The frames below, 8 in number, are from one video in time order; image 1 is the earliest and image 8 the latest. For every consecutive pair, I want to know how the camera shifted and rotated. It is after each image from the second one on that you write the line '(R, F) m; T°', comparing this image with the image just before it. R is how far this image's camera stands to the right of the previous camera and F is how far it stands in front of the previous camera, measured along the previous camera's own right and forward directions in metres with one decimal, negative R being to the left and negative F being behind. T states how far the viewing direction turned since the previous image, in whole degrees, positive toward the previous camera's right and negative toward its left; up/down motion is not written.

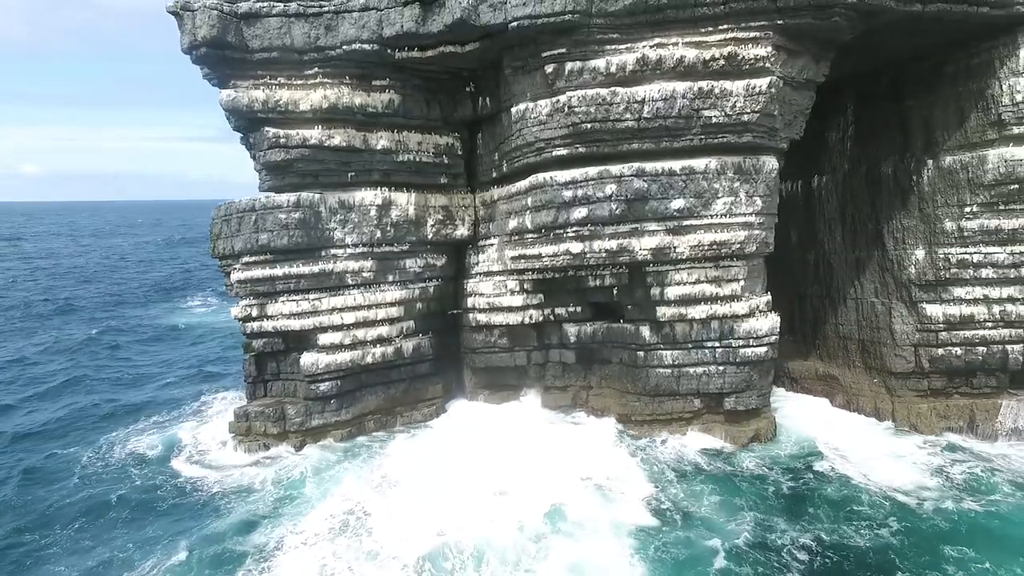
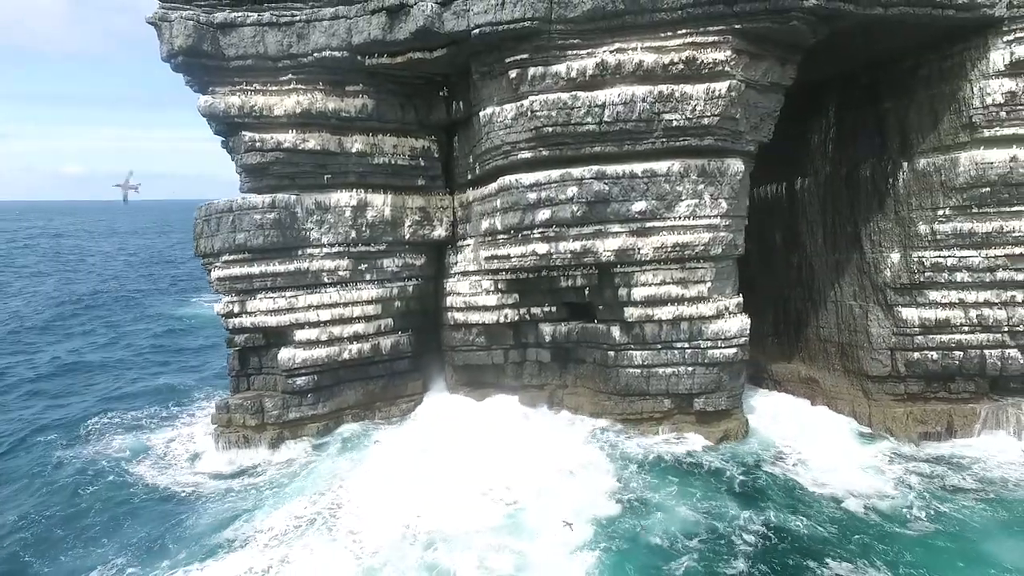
(+0.9, -0.2) m; -2°
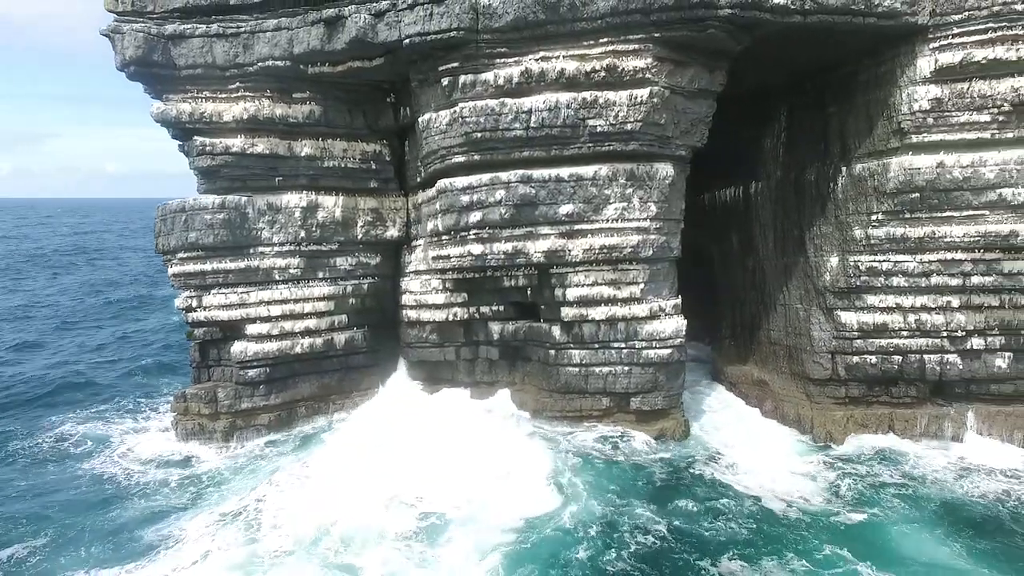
(+1.4, -0.3) m; -2°
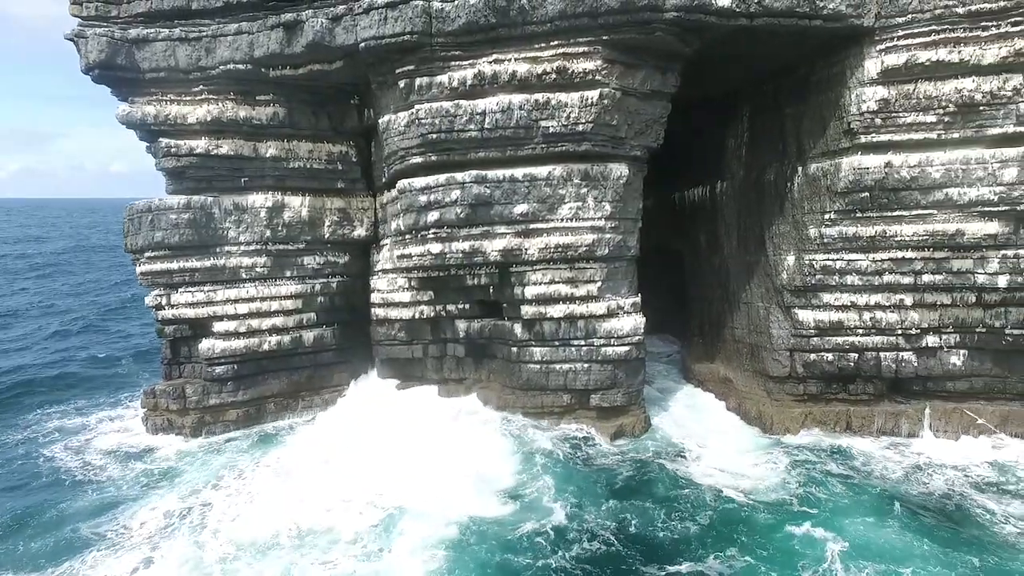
(+0.7, -0.2) m; 0°
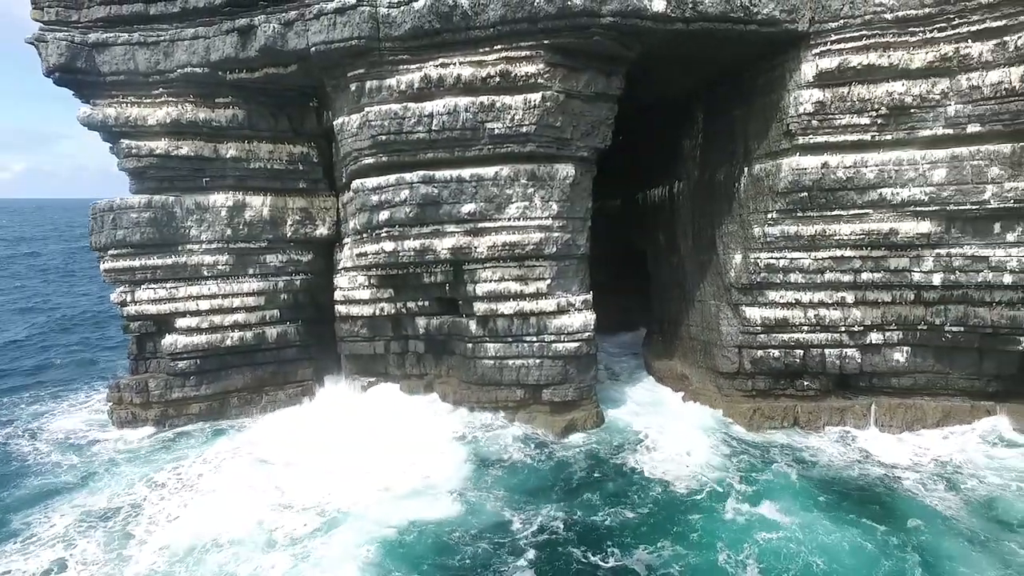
(+0.8, -0.3) m; 0°
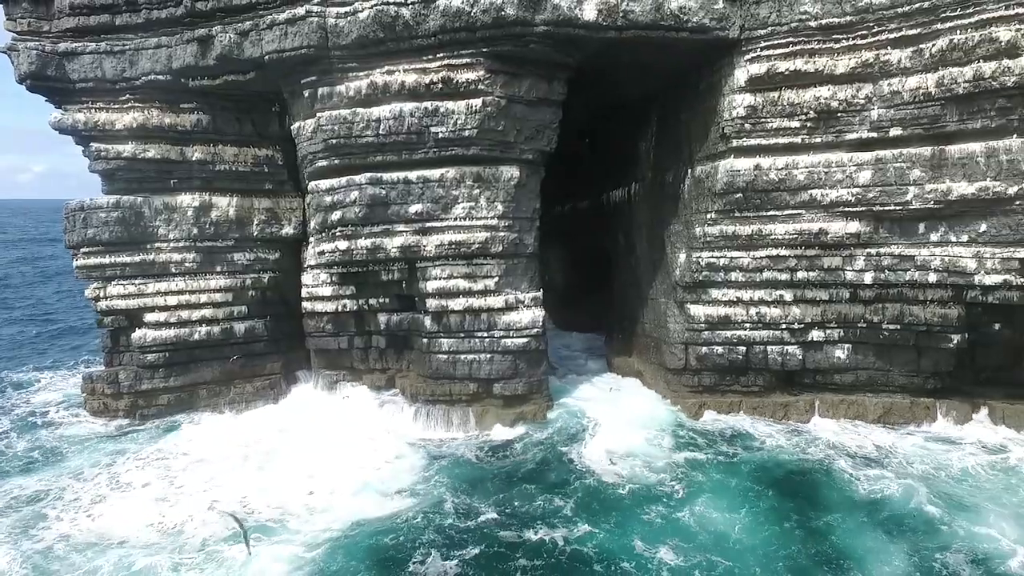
(+1.1, -0.4) m; -1°
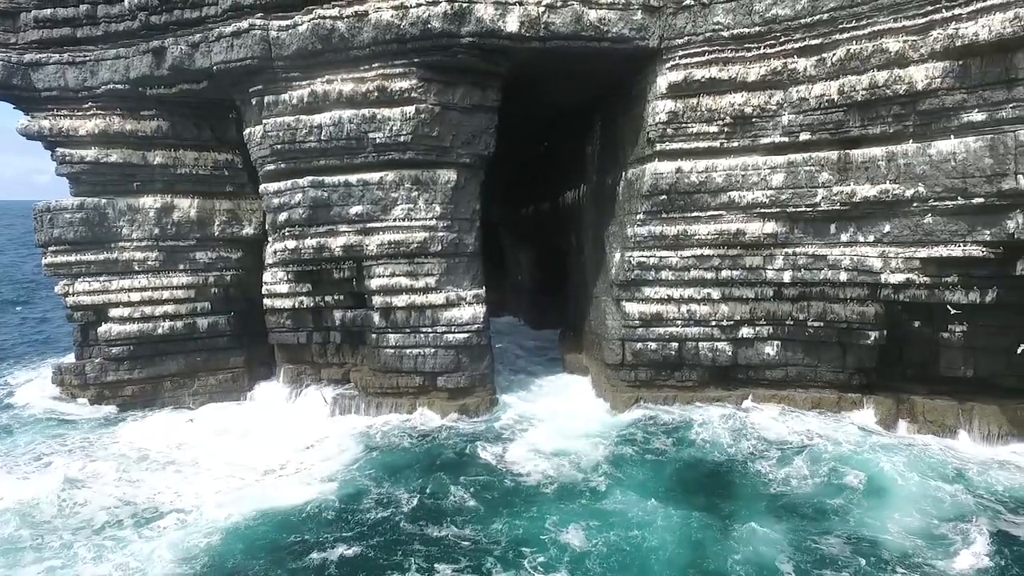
(+1.3, -0.5) m; -1°
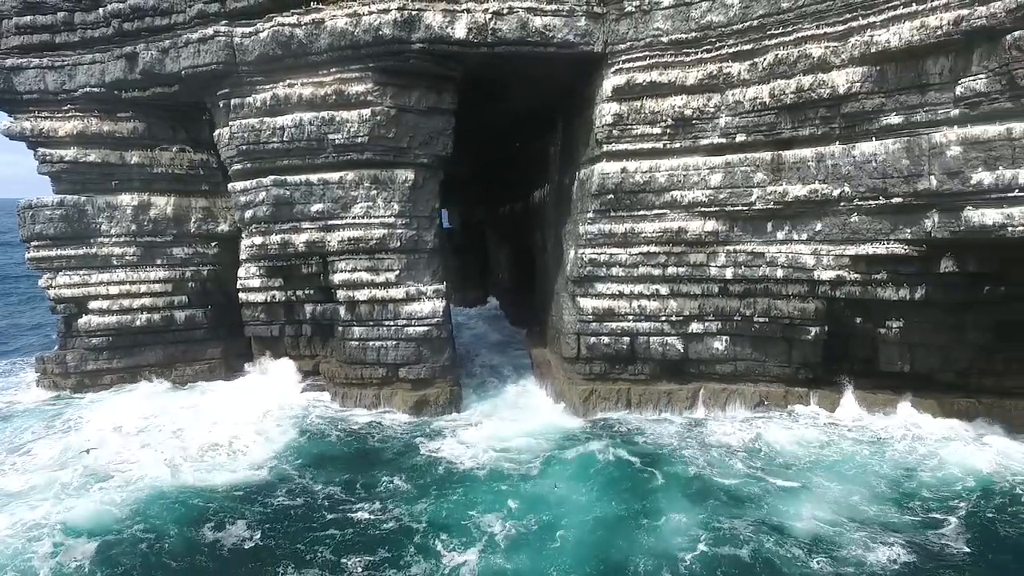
(+1.0, -0.4) m; -1°
